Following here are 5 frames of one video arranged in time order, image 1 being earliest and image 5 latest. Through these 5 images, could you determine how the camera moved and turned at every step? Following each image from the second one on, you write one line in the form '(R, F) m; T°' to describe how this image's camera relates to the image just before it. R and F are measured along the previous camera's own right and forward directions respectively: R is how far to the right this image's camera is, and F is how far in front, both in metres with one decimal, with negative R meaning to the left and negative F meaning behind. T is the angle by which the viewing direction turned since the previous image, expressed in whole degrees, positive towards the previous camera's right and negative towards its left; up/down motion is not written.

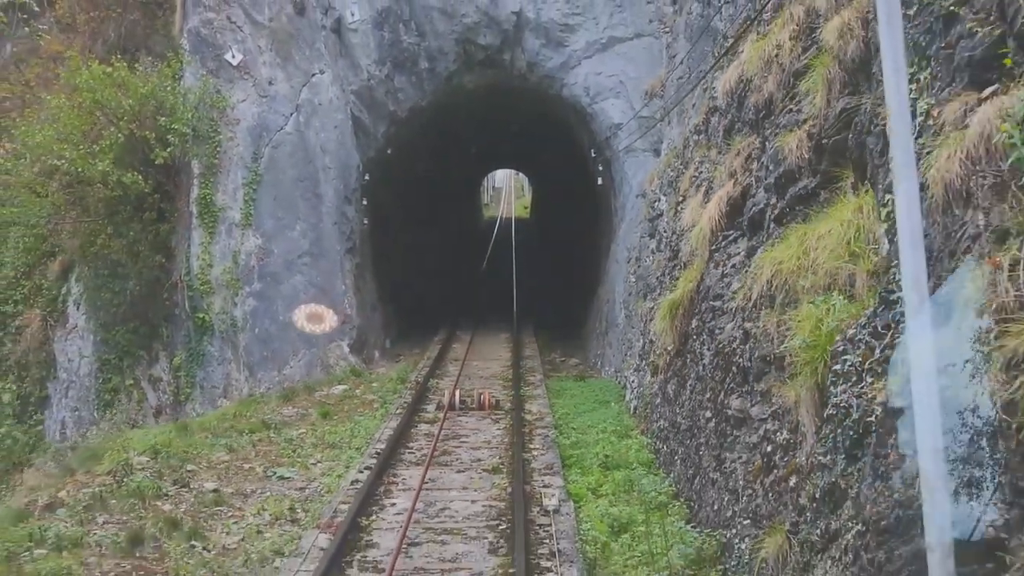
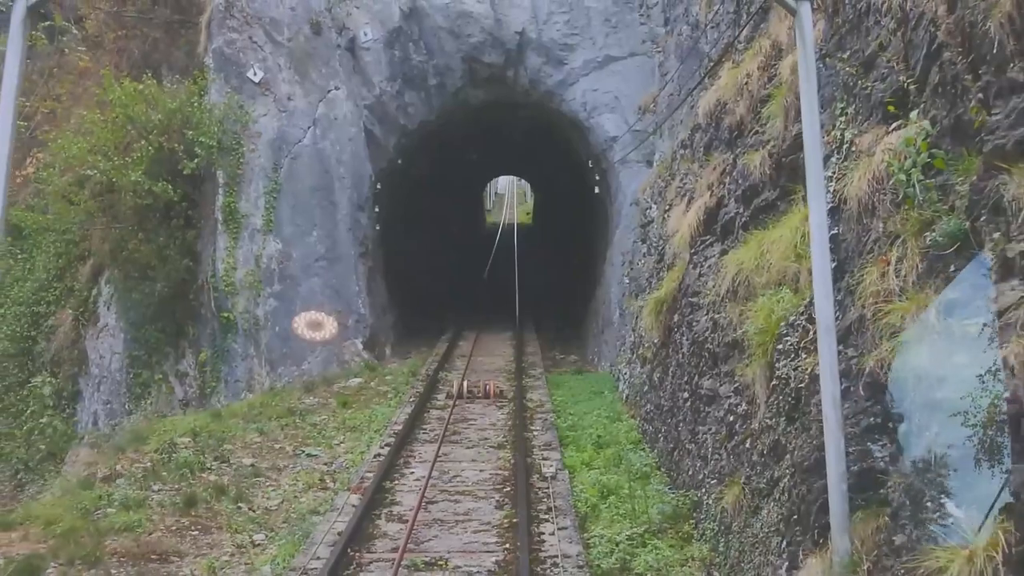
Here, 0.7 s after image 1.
(0.0, -0.9) m; 0°
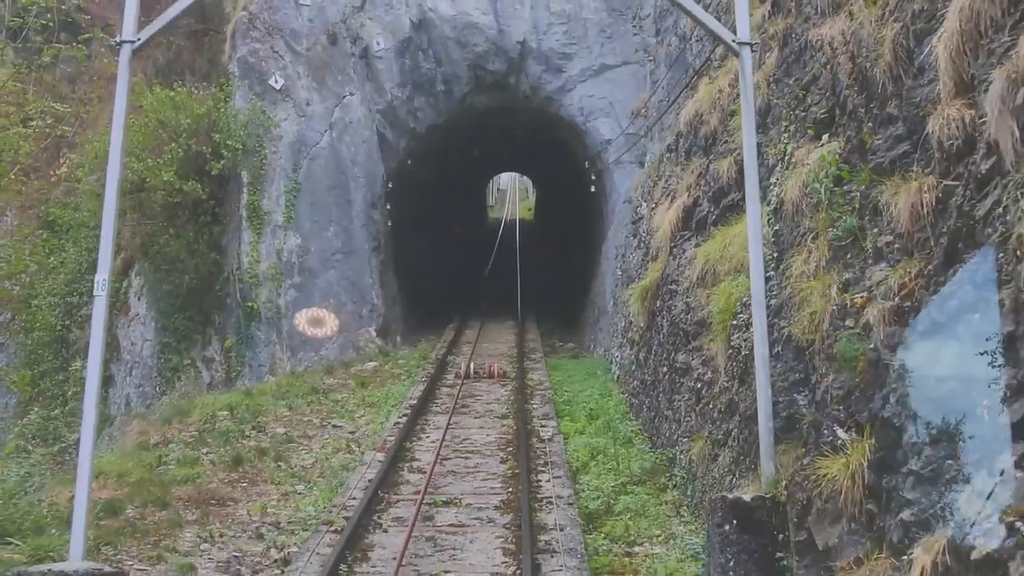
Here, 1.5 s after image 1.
(0.0, -1.1) m; 0°
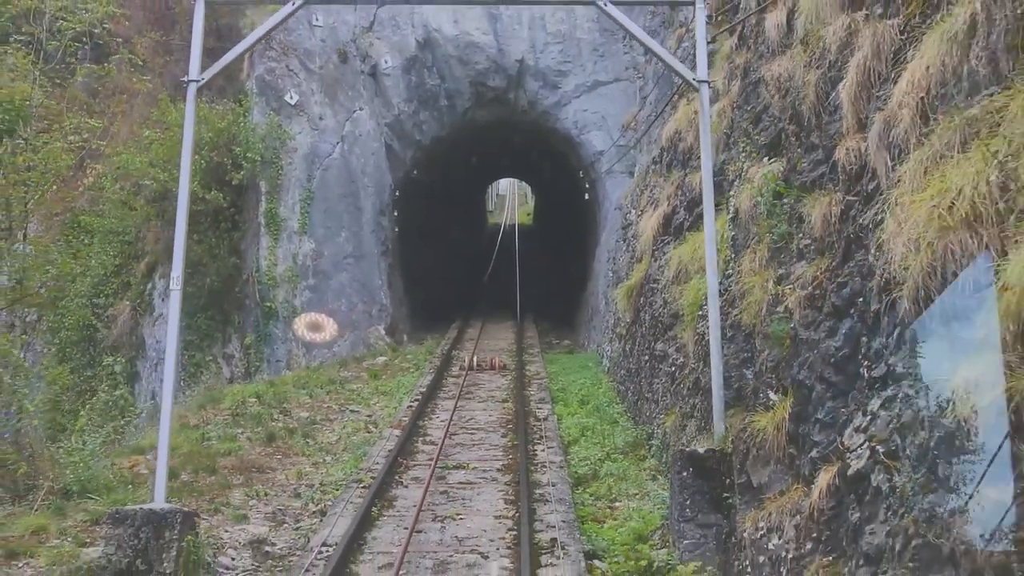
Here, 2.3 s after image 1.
(0.0, -1.1) m; 0°
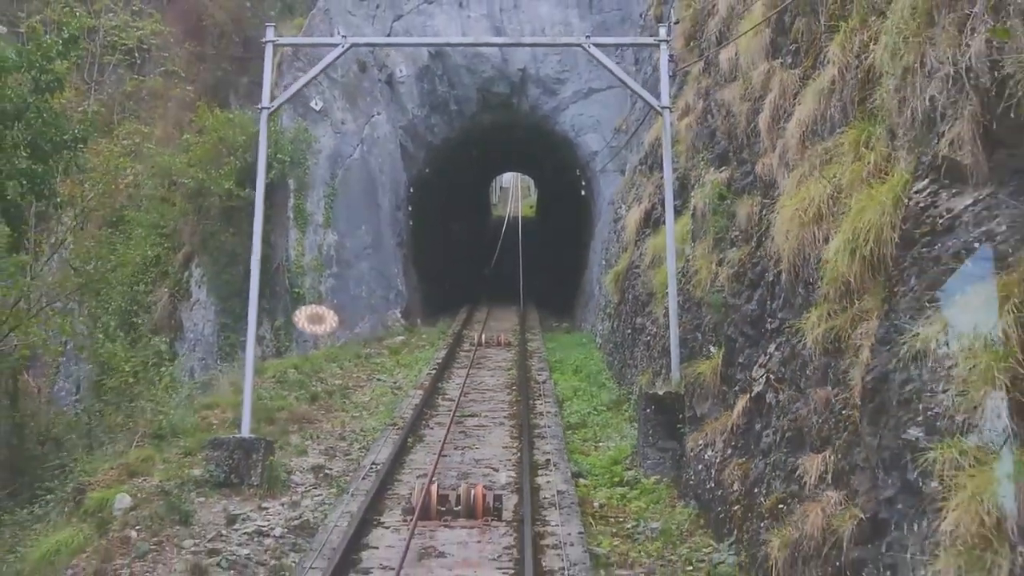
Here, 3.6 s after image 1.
(0.0, -1.7) m; 0°
